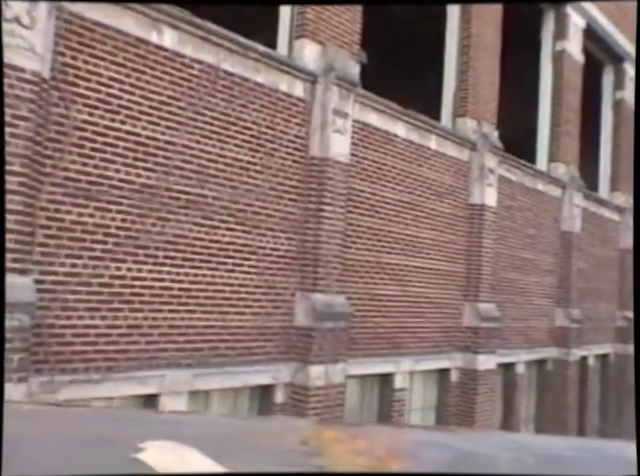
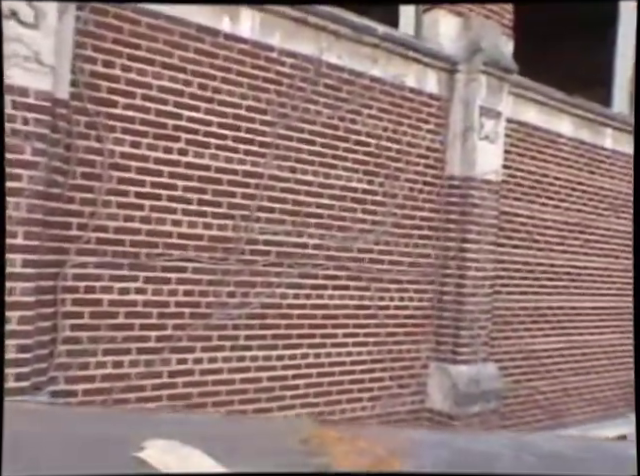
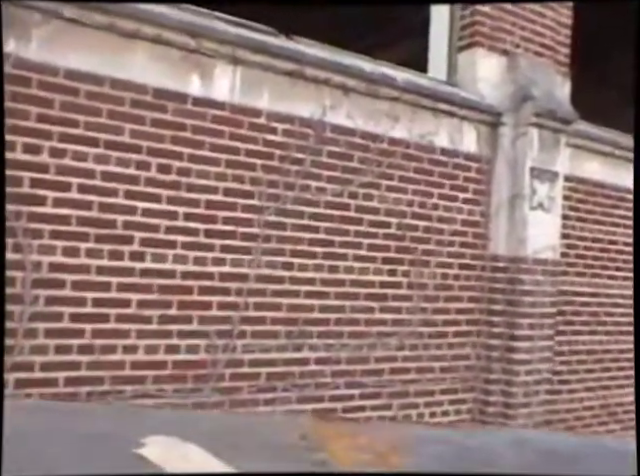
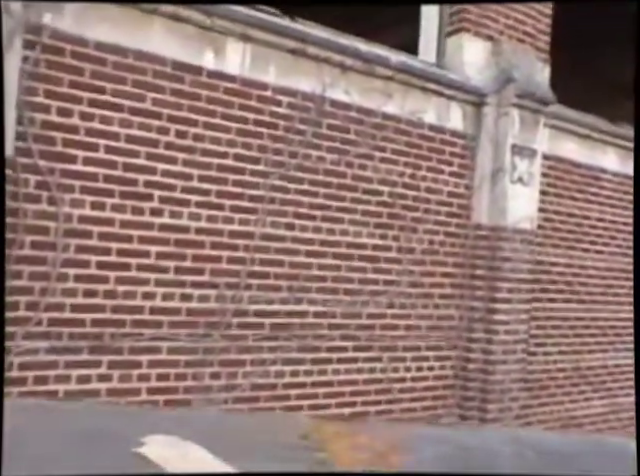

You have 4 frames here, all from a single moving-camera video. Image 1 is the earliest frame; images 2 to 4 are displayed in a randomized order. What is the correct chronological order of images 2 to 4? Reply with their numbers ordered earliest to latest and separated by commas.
2, 4, 3
